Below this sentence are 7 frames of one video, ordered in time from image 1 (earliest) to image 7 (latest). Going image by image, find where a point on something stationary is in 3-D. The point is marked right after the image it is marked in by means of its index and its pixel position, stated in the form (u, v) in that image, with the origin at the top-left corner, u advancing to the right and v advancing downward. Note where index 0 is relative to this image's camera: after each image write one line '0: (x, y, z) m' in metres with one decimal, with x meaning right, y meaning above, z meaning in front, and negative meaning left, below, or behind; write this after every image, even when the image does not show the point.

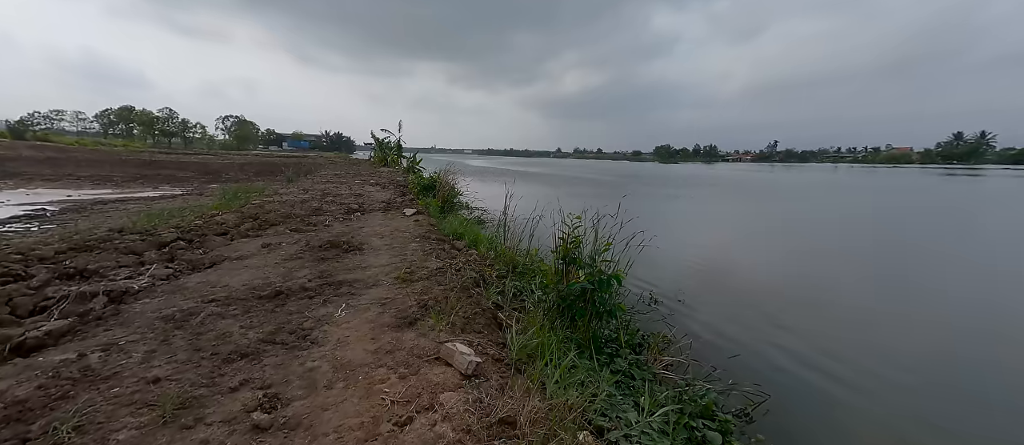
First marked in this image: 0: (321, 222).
0: (-2.8, 0.0, +5.5) m
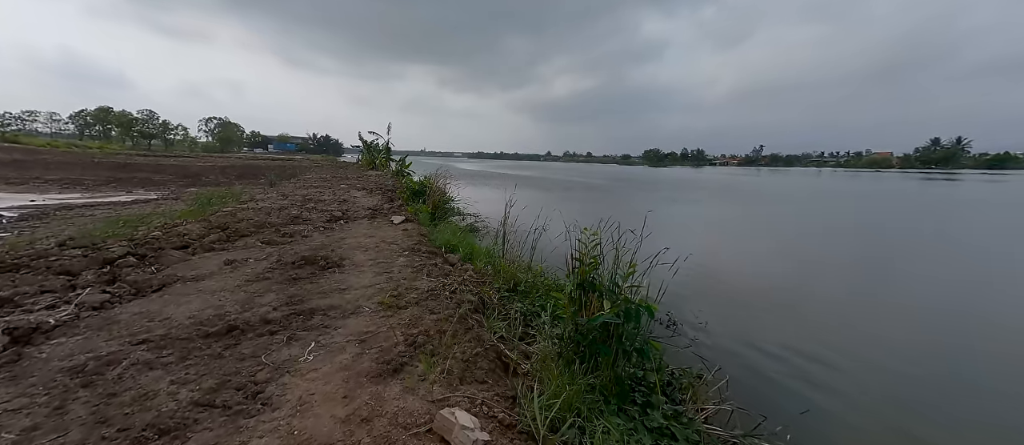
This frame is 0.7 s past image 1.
0: (-2.9, -0.1, +5.0) m
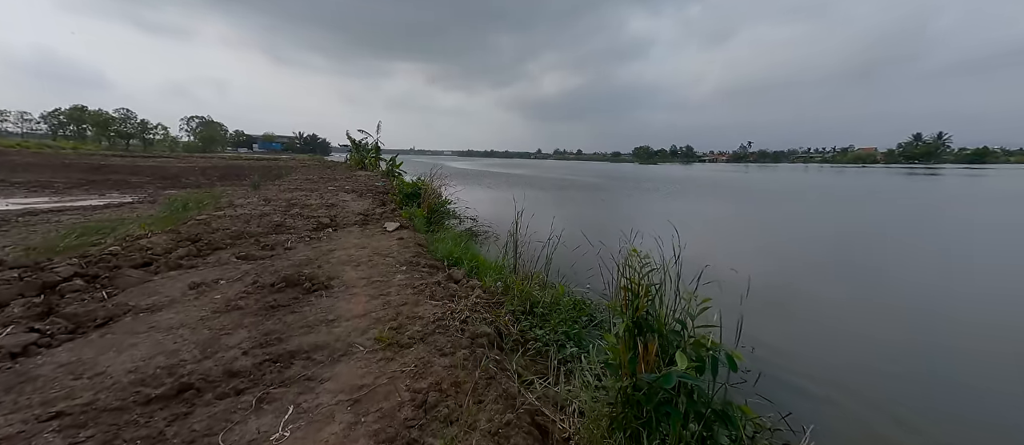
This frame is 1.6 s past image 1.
0: (-2.8, -0.3, +4.5) m
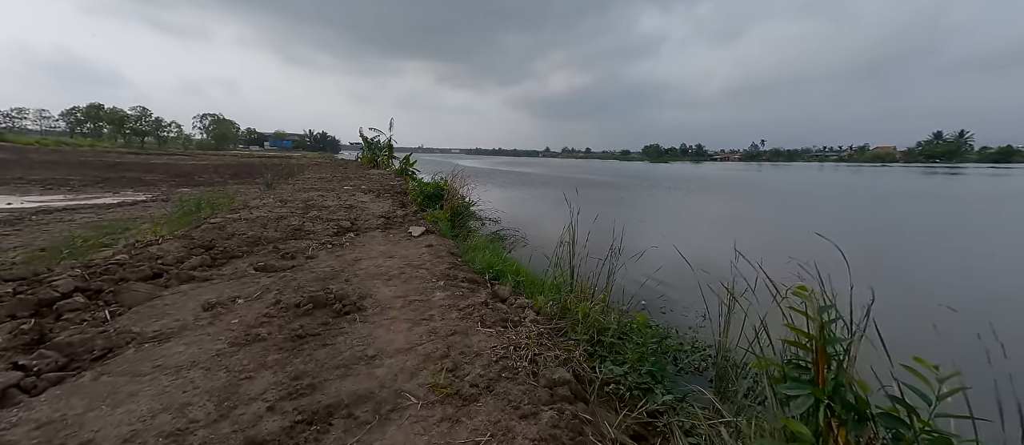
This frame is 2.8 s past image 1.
0: (-2.3, -0.3, +4.1) m
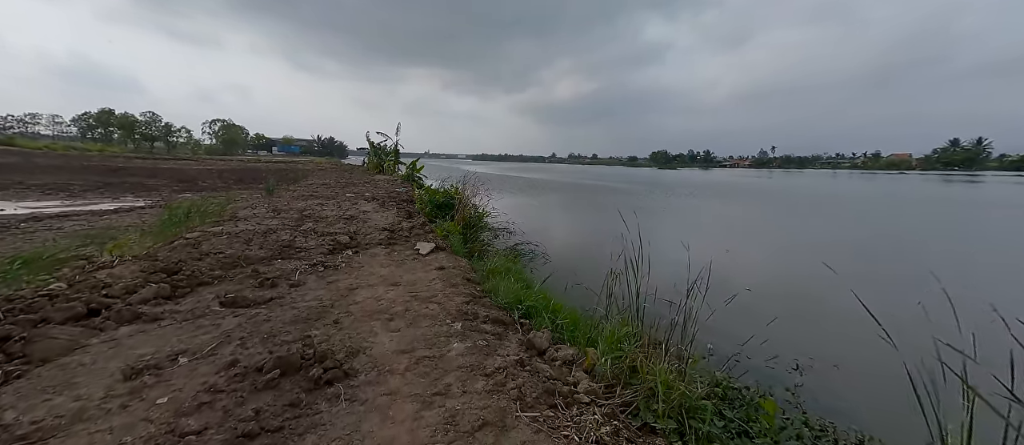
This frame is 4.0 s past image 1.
0: (-2.0, -0.5, +3.4) m
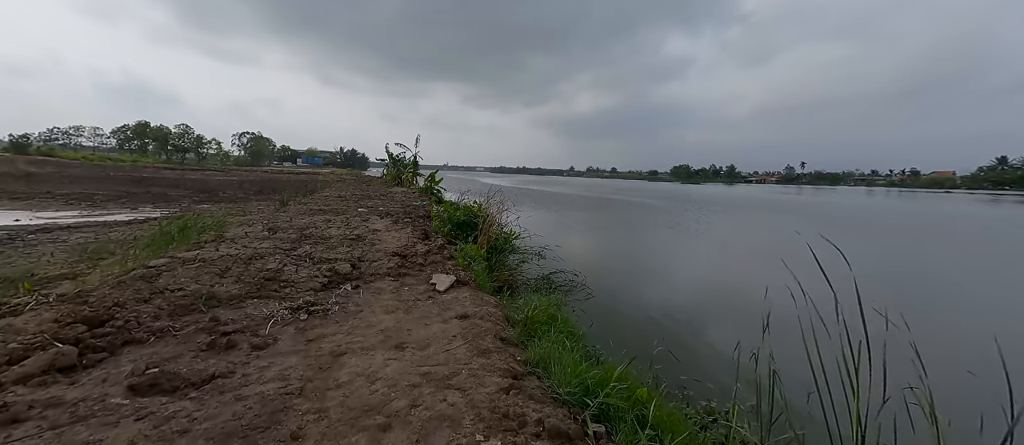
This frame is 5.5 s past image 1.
0: (-1.7, -0.7, +2.5) m
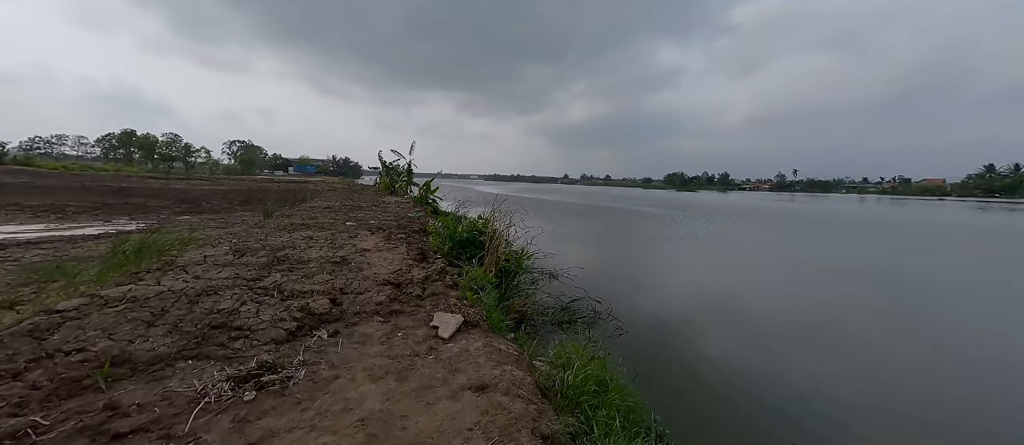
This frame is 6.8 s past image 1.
0: (-1.5, -0.9, +1.6) m
